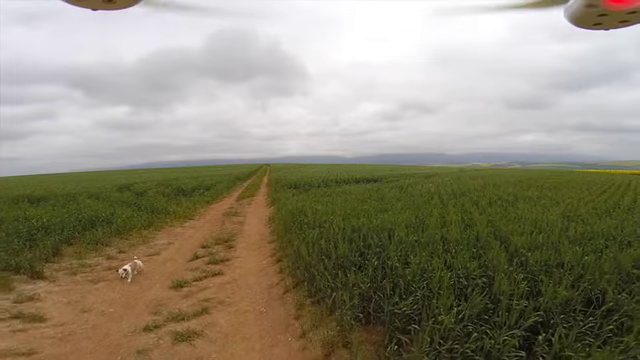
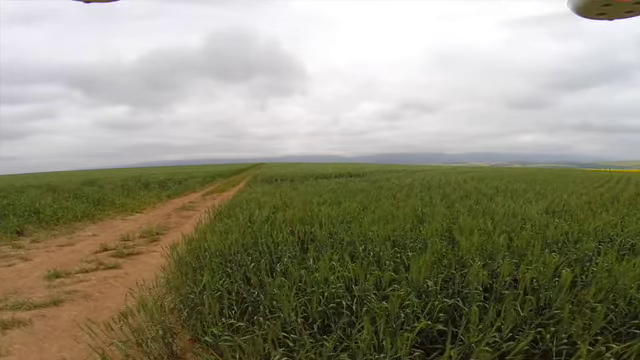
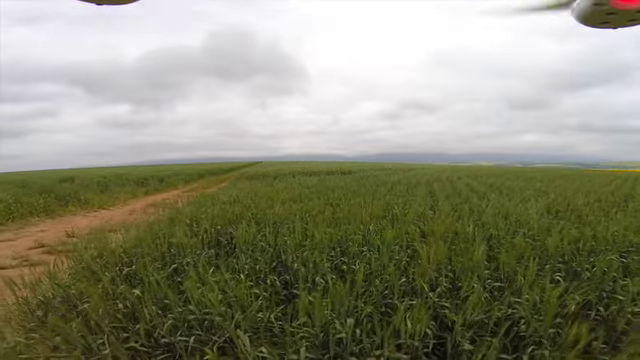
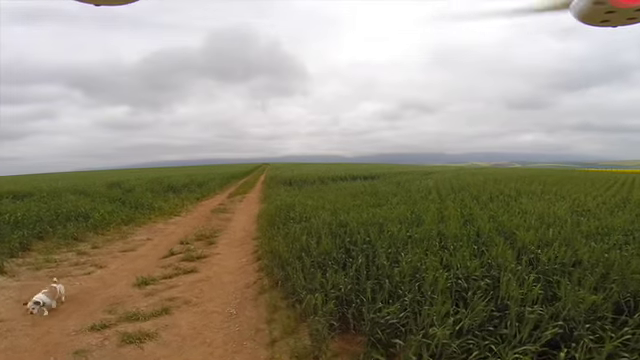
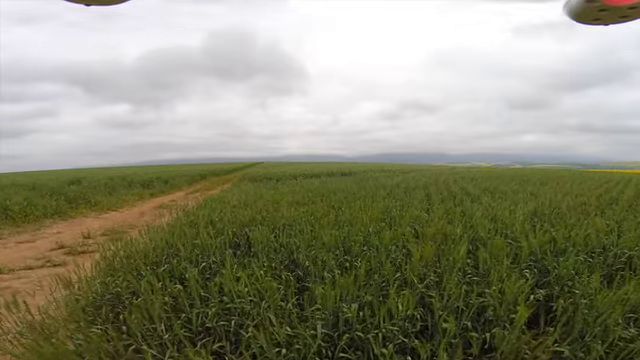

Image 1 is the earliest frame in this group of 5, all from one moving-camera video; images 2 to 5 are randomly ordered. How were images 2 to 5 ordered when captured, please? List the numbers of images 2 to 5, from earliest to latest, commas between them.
4, 2, 5, 3
